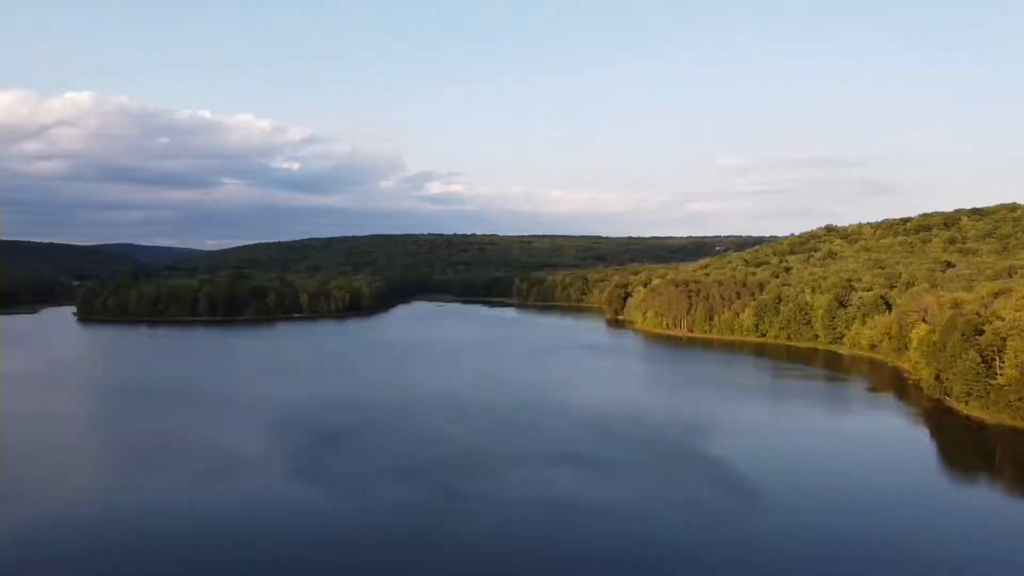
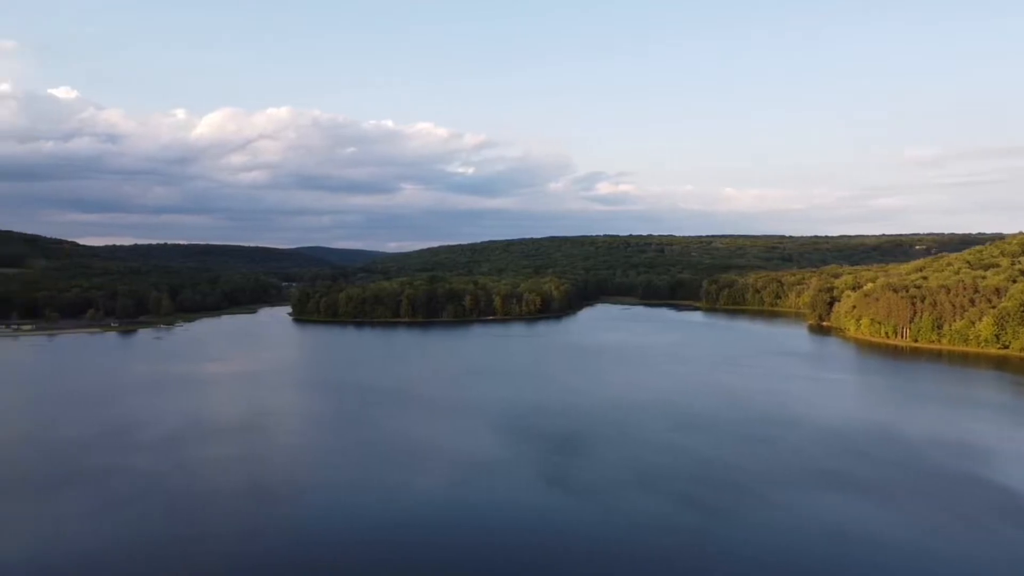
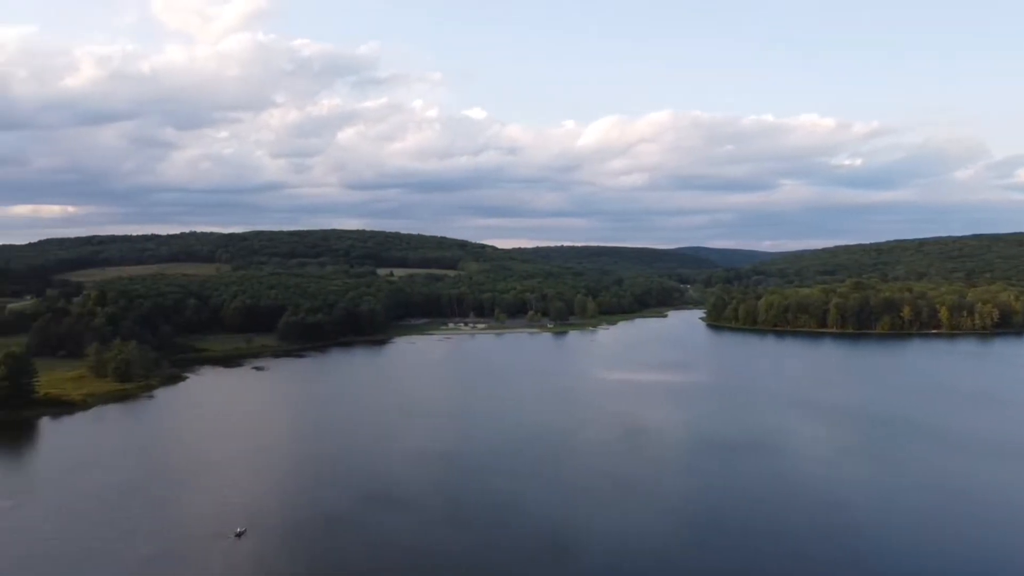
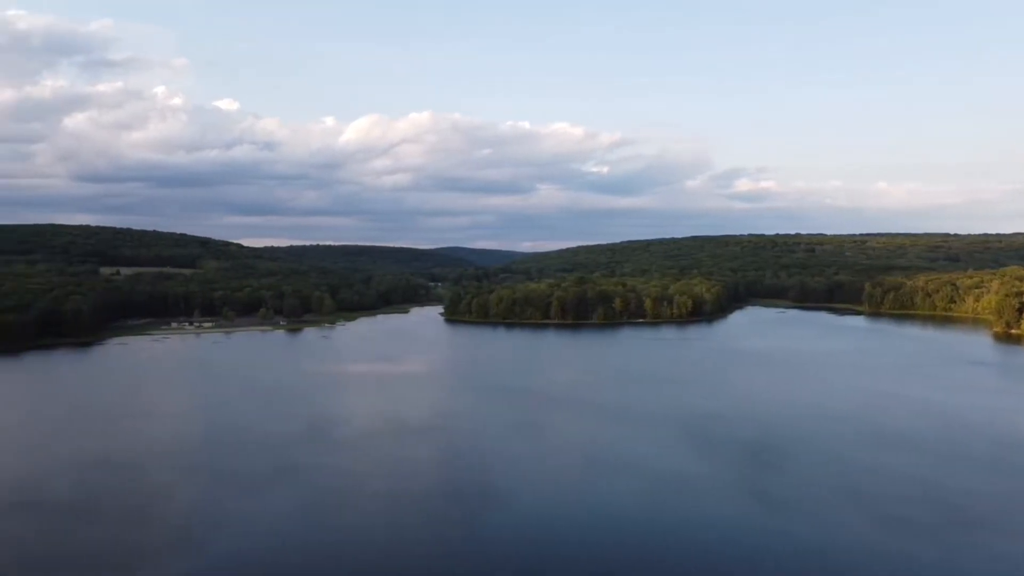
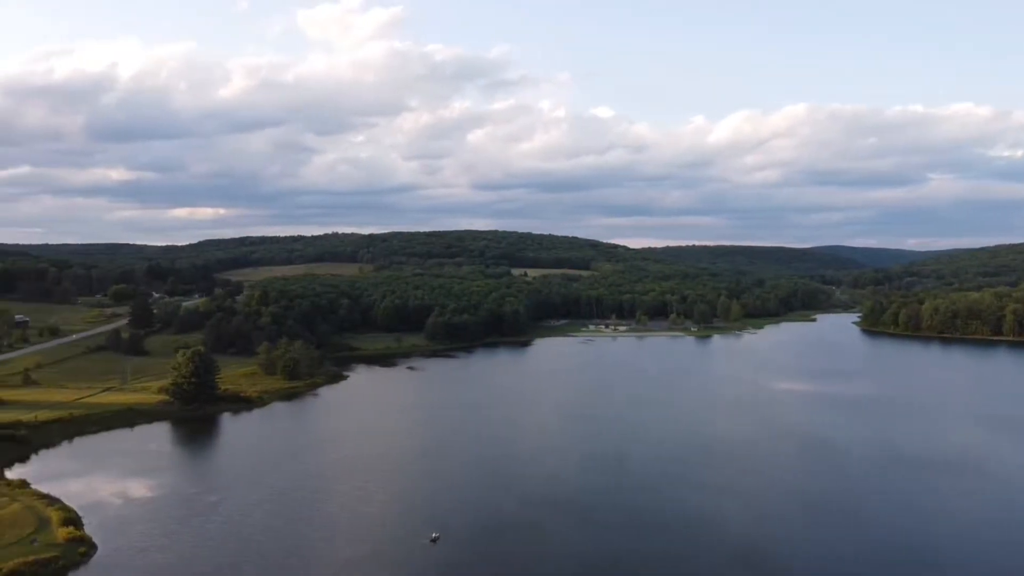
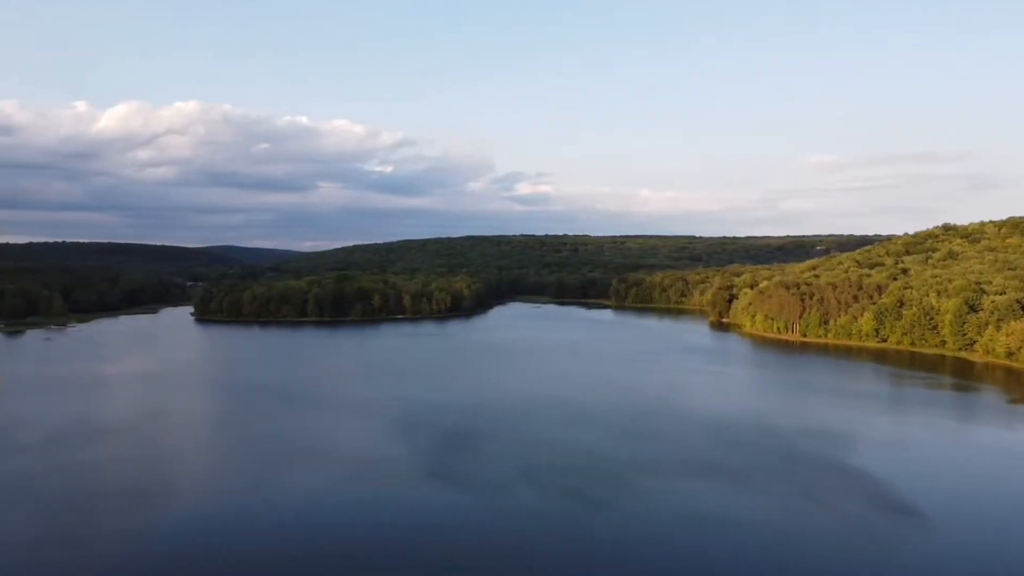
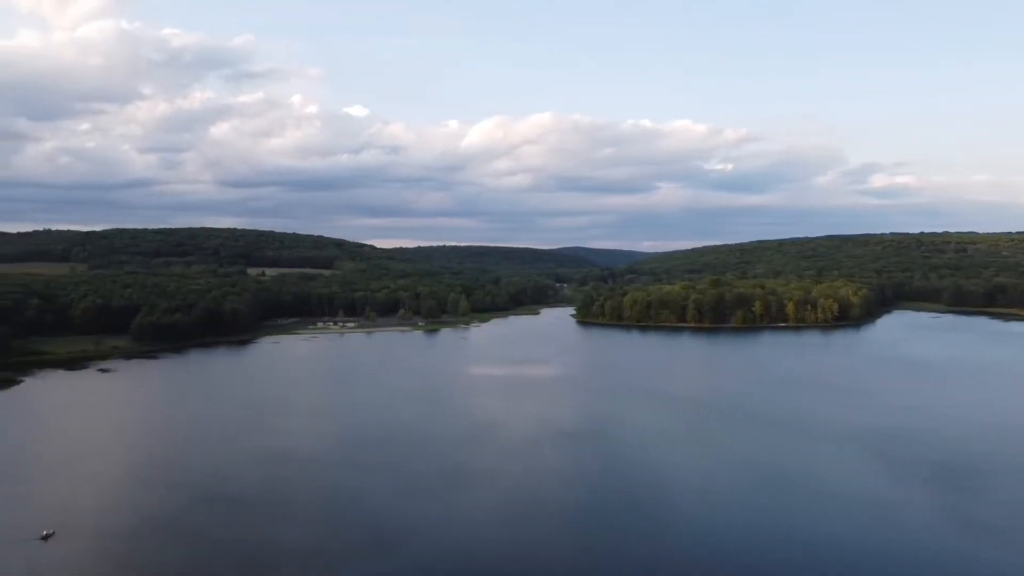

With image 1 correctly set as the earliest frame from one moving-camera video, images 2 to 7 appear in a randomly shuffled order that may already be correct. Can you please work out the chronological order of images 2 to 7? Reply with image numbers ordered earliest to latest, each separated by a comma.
6, 2, 4, 7, 3, 5
